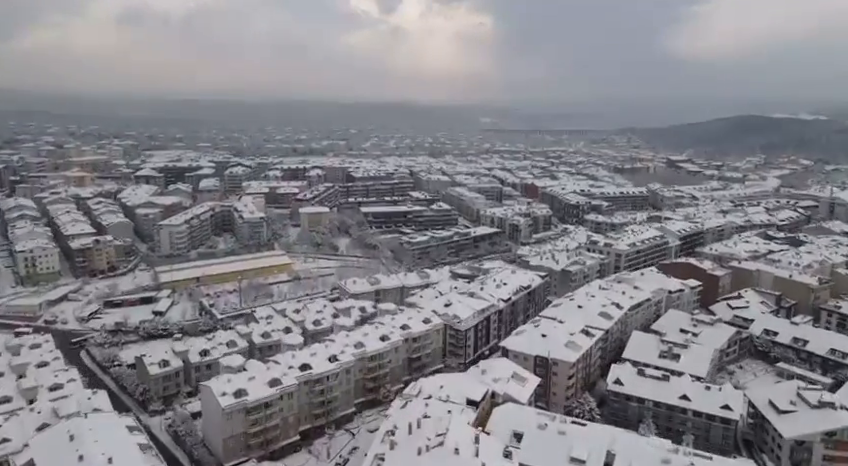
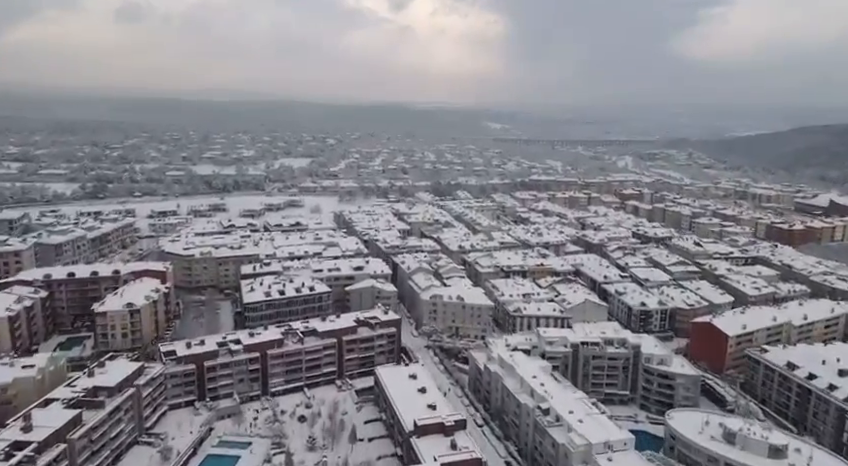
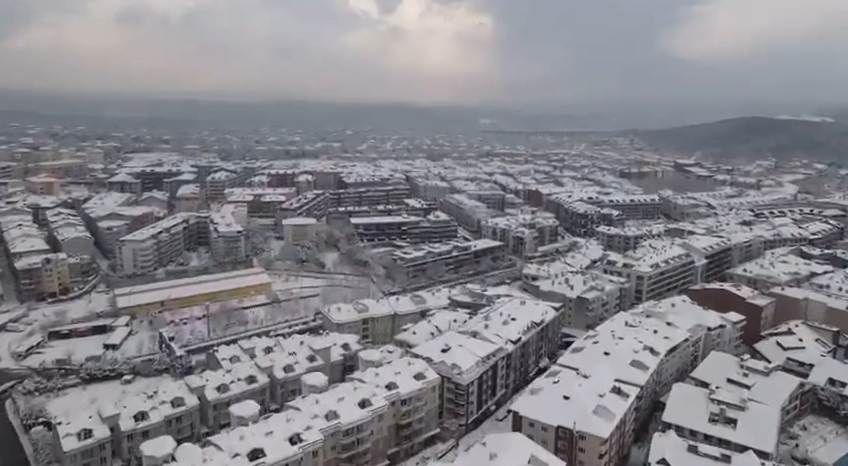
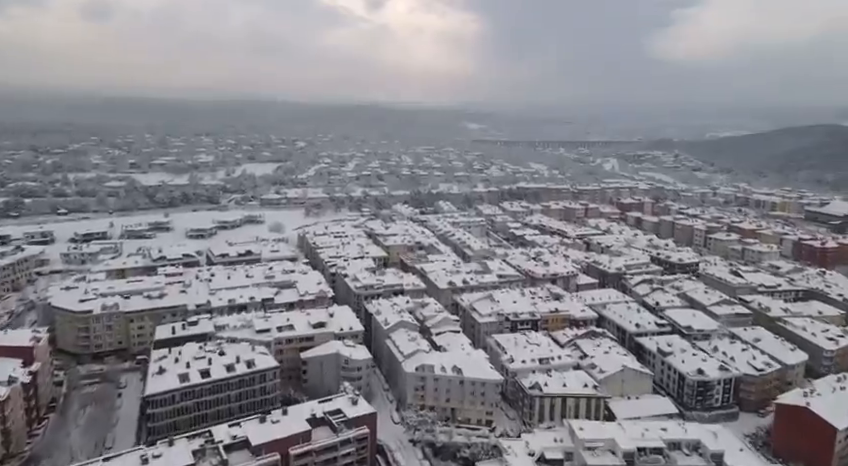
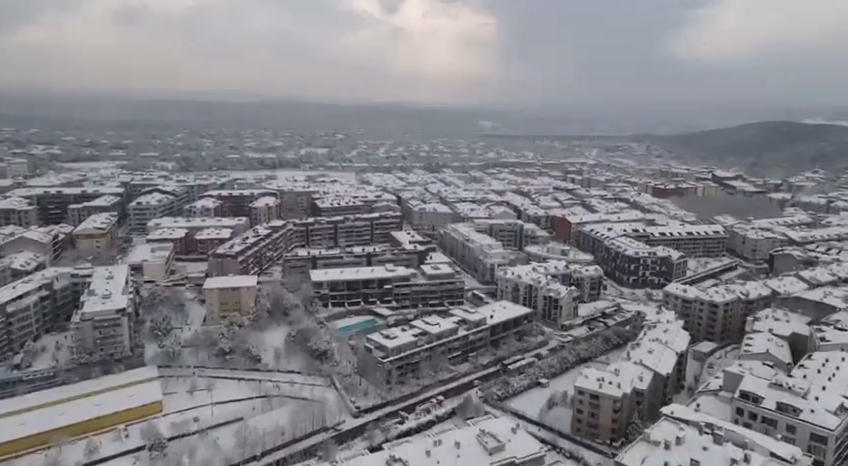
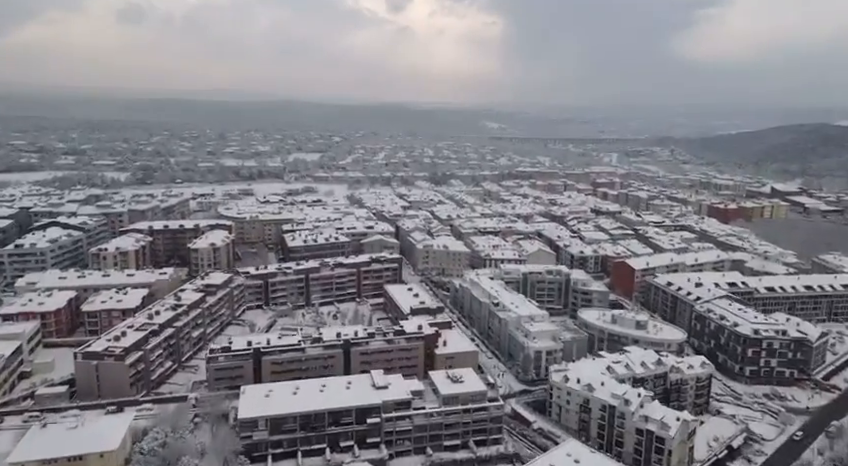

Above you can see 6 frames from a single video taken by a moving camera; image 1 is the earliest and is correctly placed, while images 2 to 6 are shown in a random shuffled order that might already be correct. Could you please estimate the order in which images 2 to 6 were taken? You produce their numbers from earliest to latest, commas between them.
3, 5, 6, 2, 4
